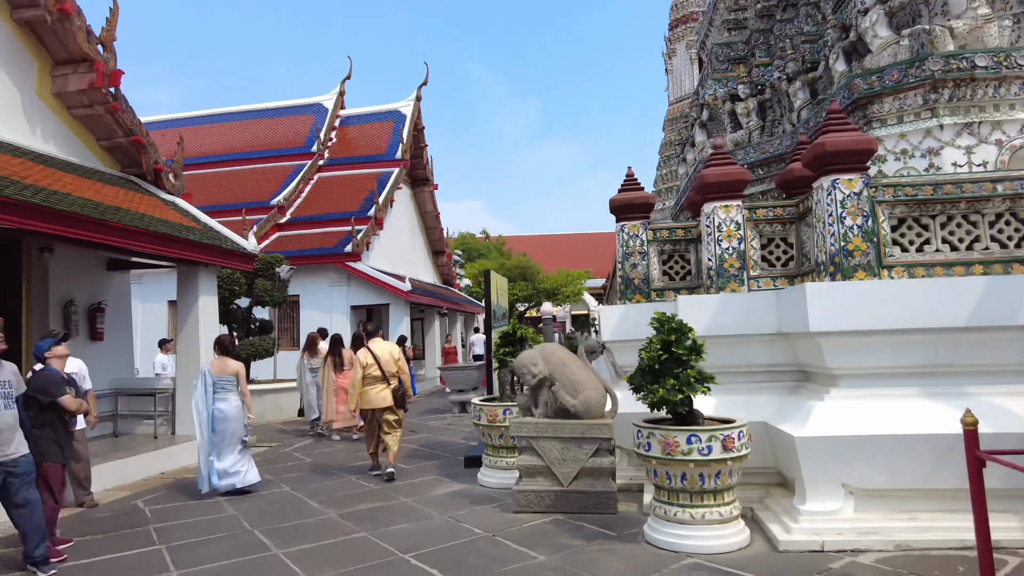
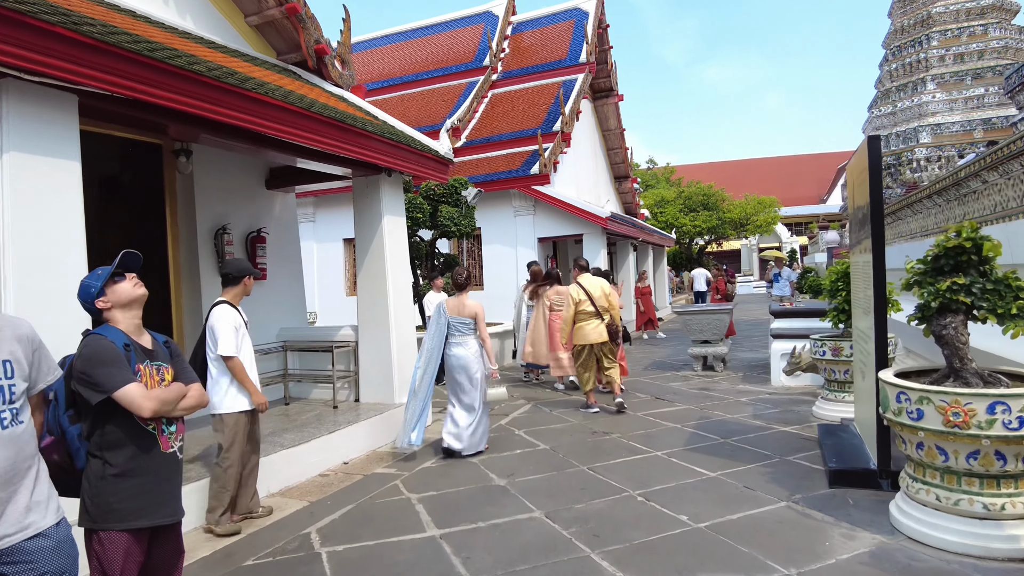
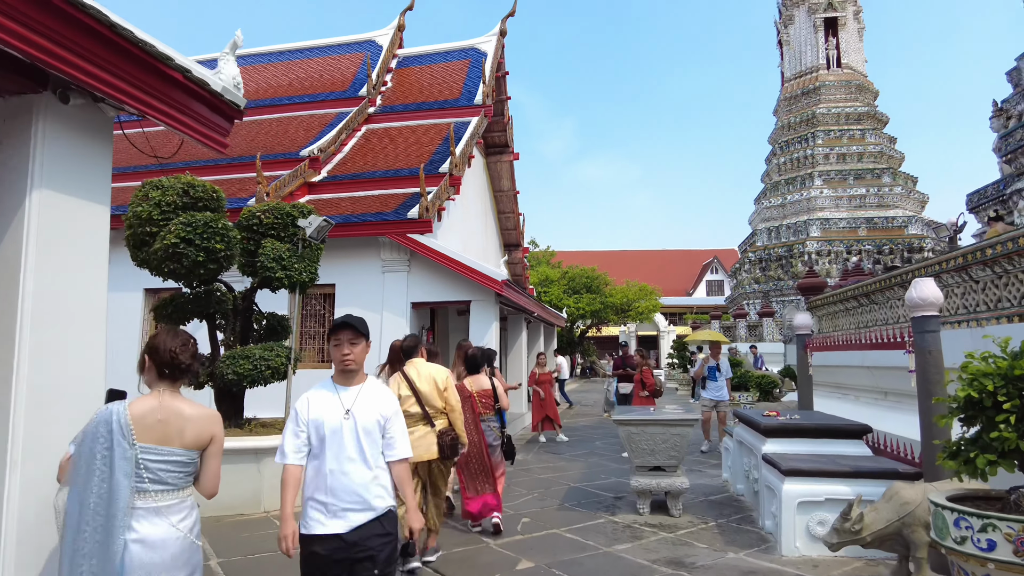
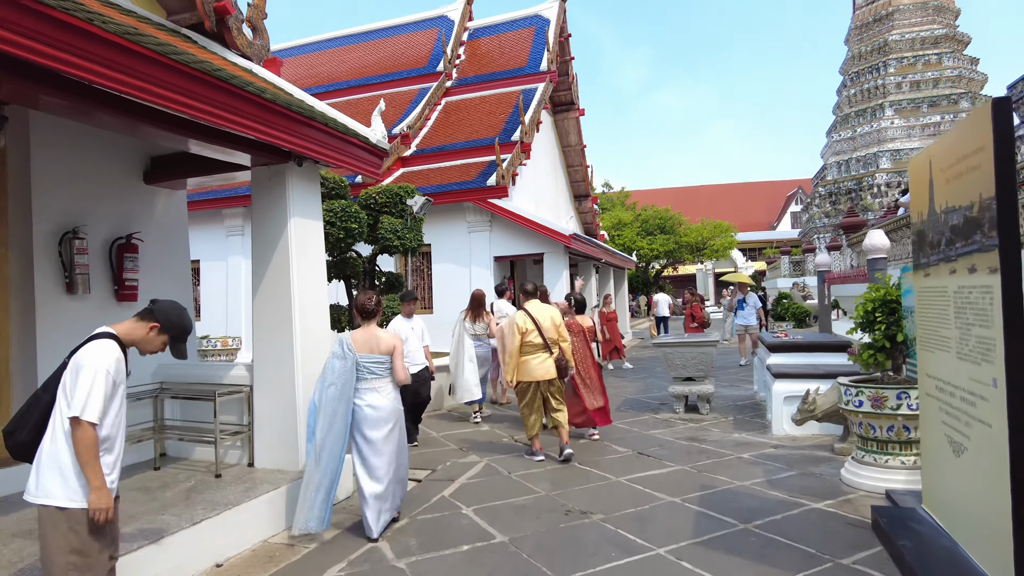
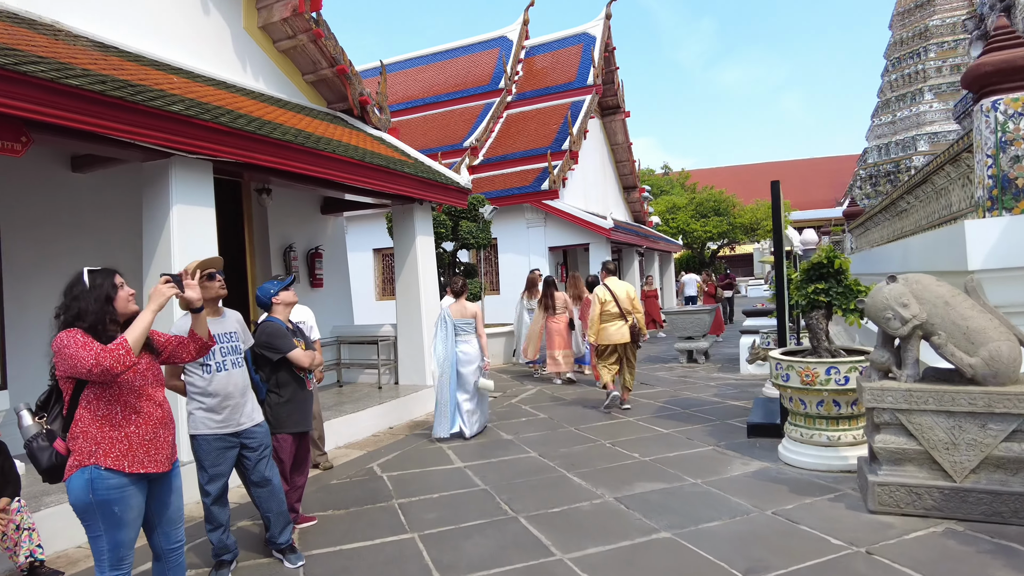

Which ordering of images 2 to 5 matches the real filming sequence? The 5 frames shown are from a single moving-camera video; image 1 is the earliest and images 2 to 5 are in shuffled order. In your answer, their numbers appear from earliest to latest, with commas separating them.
5, 2, 4, 3
